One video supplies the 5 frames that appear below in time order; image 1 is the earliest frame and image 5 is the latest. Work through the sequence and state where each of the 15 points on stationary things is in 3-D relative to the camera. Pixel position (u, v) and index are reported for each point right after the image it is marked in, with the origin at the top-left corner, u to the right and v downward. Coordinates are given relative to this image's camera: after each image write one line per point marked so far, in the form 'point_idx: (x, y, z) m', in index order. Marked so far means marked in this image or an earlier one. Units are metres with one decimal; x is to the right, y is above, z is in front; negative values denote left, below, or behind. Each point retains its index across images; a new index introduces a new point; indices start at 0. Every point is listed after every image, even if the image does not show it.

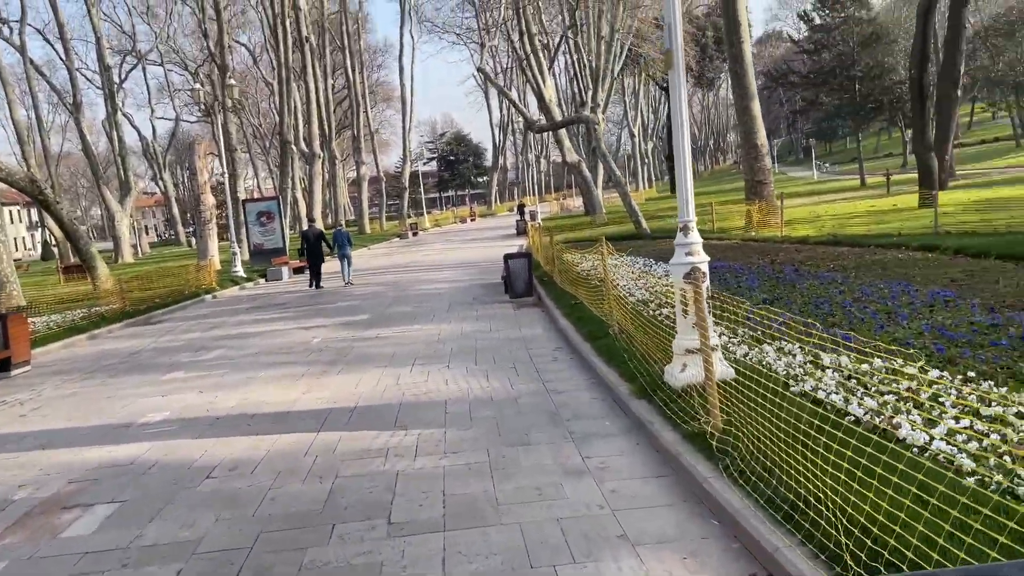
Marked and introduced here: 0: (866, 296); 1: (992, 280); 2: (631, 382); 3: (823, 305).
0: (+3.5, -0.1, +8.2) m
1: (+5.0, +0.1, +8.6) m
2: (+0.9, -0.7, +6.4) m
3: (+3.0, -0.2, +8.0) m
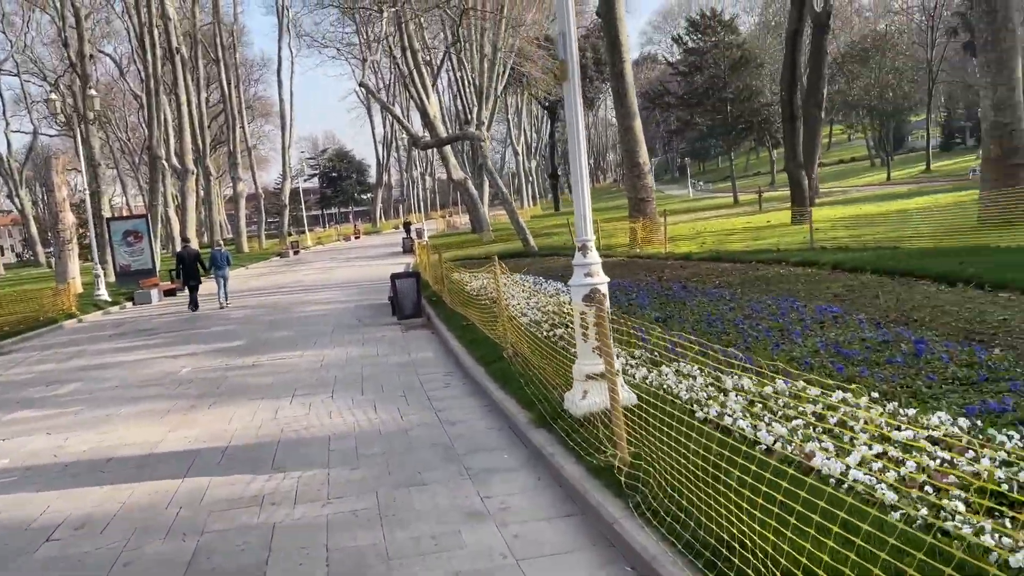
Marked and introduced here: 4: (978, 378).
0: (+2.4, -0.2, +8.3) m
1: (+3.8, -0.1, +8.8) m
2: (+0.1, -0.9, +6.0) m
3: (+1.9, -0.3, +7.9) m
4: (+2.7, -0.5, +4.8) m
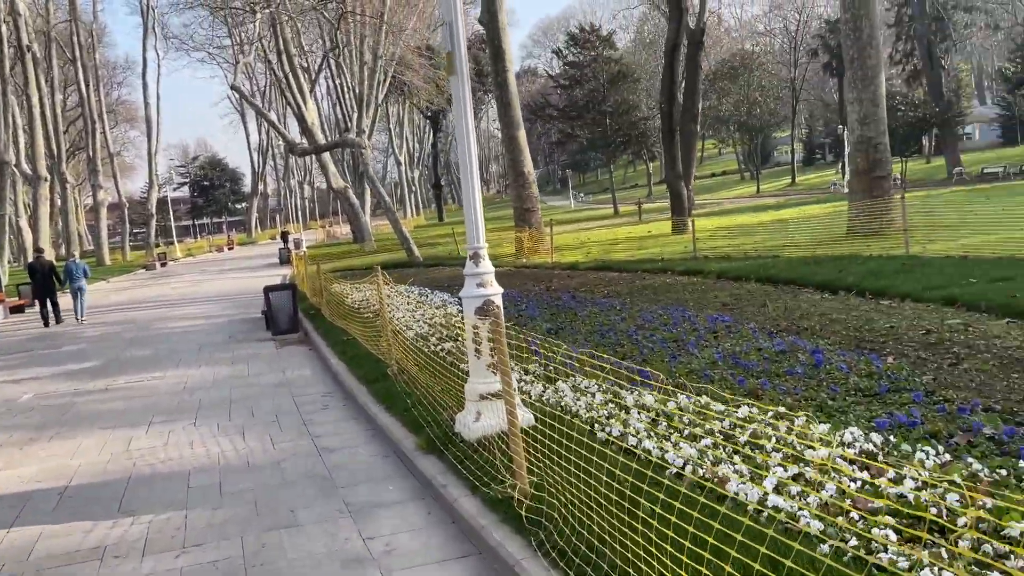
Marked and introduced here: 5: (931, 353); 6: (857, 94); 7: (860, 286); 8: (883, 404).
0: (+1.3, -0.3, +8.1) m
1: (+2.6, -0.2, +8.8) m
2: (-0.6, -1.0, +5.5) m
3: (+0.9, -0.4, +7.6) m
4: (+2.1, -0.6, +4.7) m
5: (+2.8, -0.4, +5.6) m
6: (+6.4, +3.6, +15.4) m
7: (+3.7, 0.0, +8.8) m
8: (+2.0, -0.6, +4.4) m
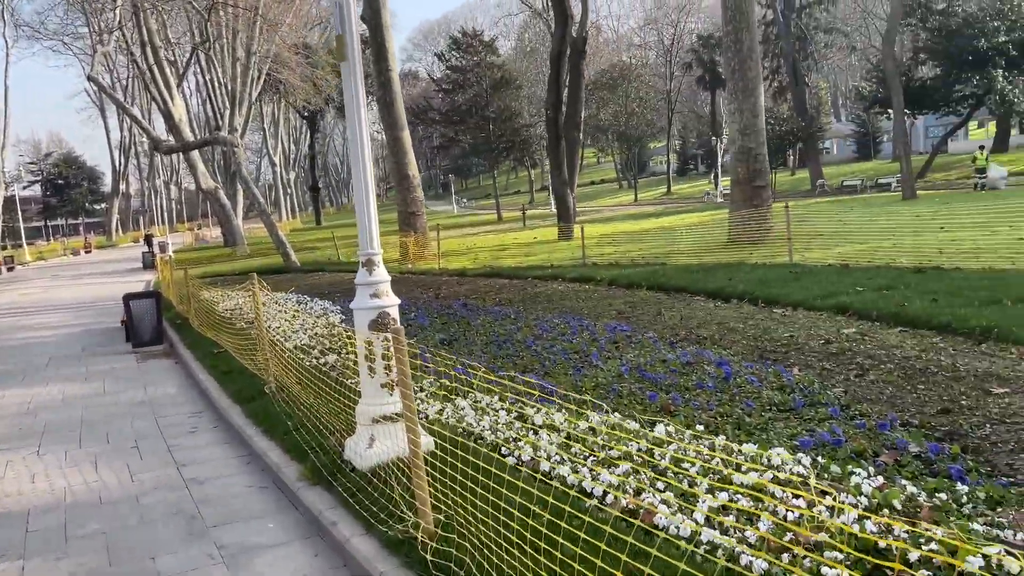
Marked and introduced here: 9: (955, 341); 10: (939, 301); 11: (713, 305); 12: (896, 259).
0: (+0.3, -0.4, +7.7) m
1: (+1.5, -0.2, +8.7) m
2: (-1.3, -1.0, +5.0) m
3: (-0.1, -0.5, +7.3) m
4: (+1.5, -0.6, +4.5) m
5: (+2.2, -0.5, +5.6) m
6: (+4.3, +3.5, +15.8) m
7: (+2.5, -0.1, +8.9) m
8: (+1.5, -0.7, +4.2) m
9: (+3.0, -0.4, +5.7) m
10: (+3.6, -0.1, +7.0) m
11: (+2.1, -0.2, +8.6) m
12: (+5.1, +0.4, +11.0) m
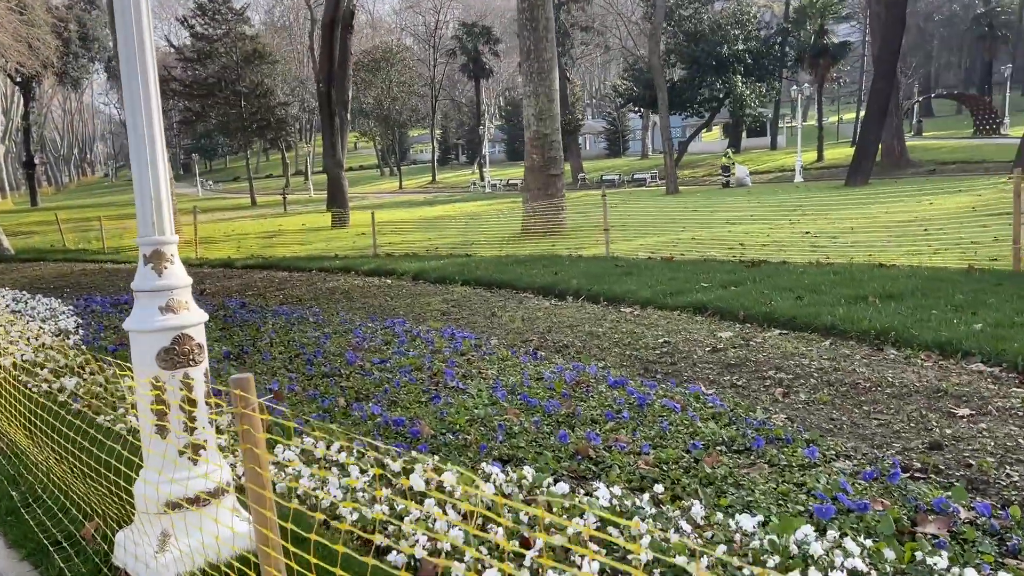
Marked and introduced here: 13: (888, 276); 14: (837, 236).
0: (-1.1, -0.4, +6.3) m
1: (-0.2, -0.2, +7.5) m
2: (-1.8, -1.1, +3.2) m
3: (-1.3, -0.5, +5.7) m
4: (+1.0, -0.6, +3.5) m
5: (+1.3, -0.5, +4.7) m
6: (+0.4, +3.6, +15.1) m
7: (+0.7, 0.0, +8.0) m
8: (+1.0, -0.7, +3.2) m
9: (+2.1, -0.4, +5.1) m
10: (+2.2, -0.1, +6.5) m
11: (+0.3, -0.1, +7.6) m
12: (+2.5, +0.5, +10.7) m
13: (+3.2, +0.1, +7.2) m
14: (+4.6, +0.7, +11.8) m
